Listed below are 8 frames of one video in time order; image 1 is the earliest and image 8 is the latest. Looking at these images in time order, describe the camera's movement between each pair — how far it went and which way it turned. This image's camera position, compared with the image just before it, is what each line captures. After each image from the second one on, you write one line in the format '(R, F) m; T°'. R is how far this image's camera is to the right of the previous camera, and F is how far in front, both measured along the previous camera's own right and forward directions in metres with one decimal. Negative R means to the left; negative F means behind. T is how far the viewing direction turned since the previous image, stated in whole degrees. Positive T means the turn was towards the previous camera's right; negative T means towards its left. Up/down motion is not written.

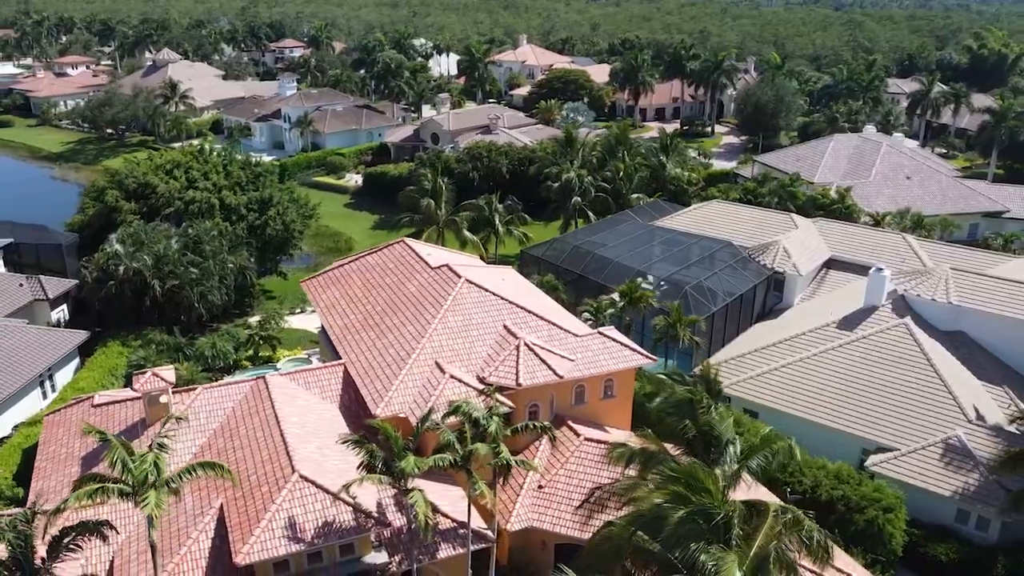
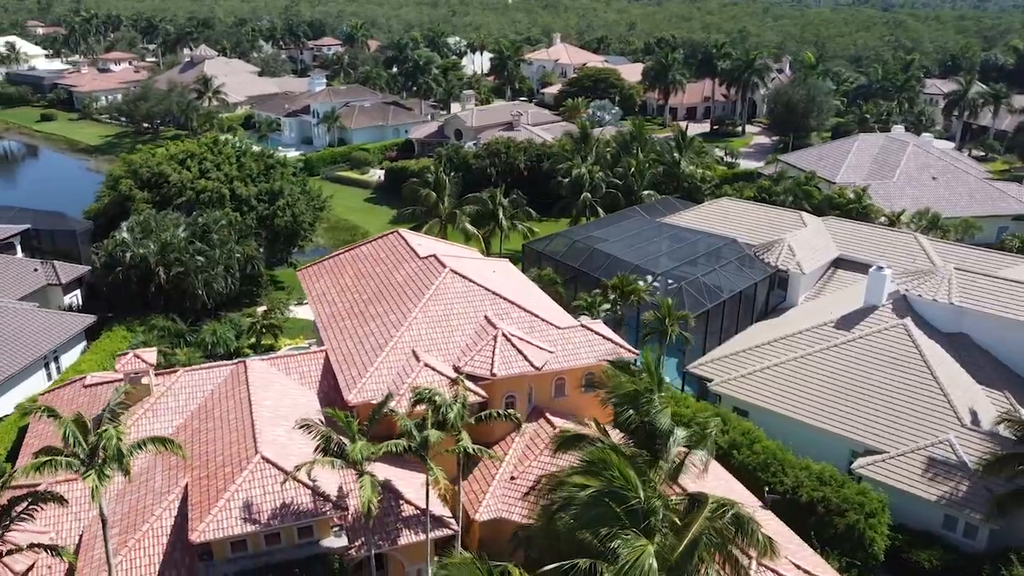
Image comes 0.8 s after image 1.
(+2.2, +0.2) m; -3°
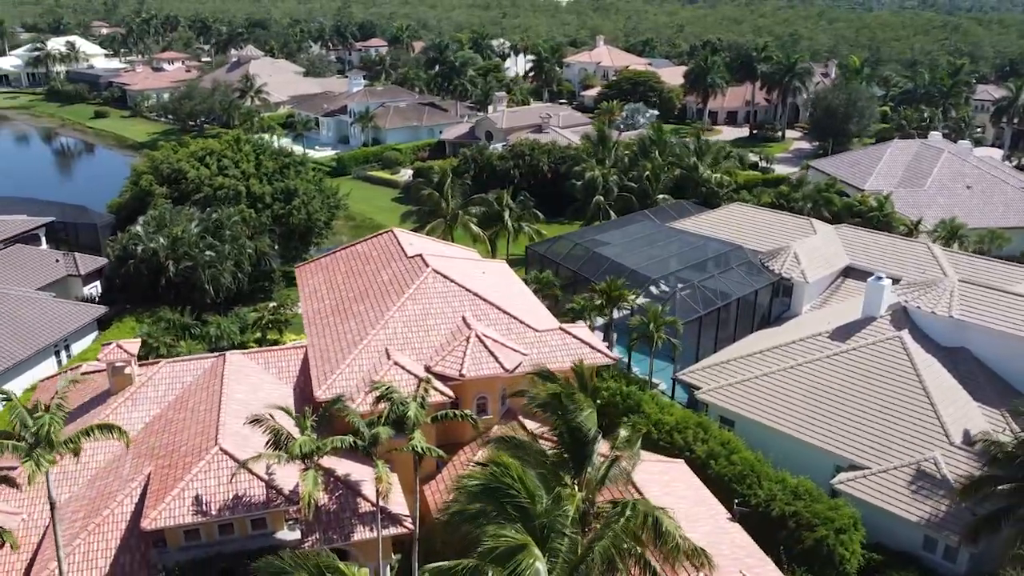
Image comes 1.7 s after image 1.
(+2.8, +0.2) m; -4°
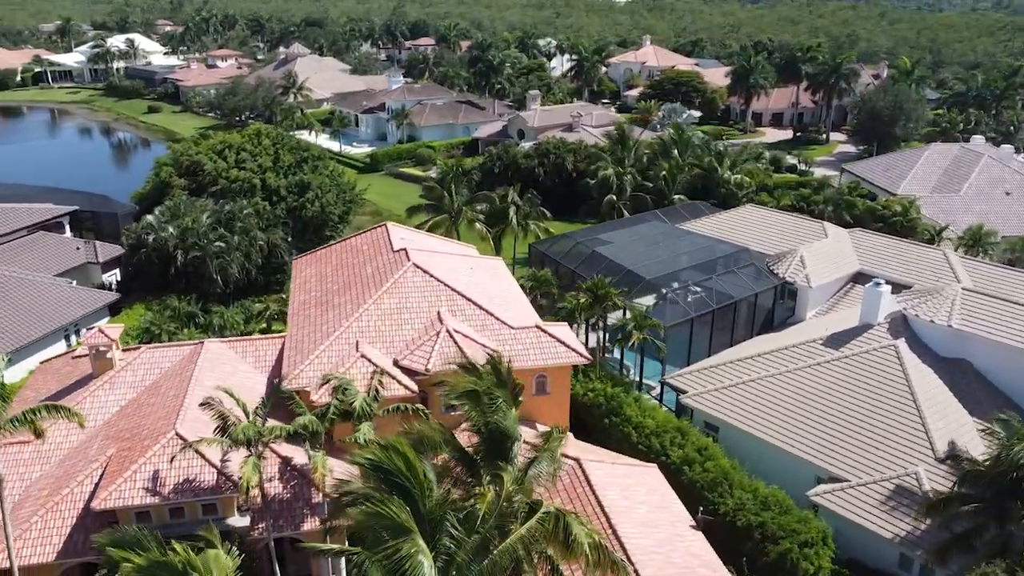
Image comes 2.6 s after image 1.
(+3.0, +0.4) m; -4°
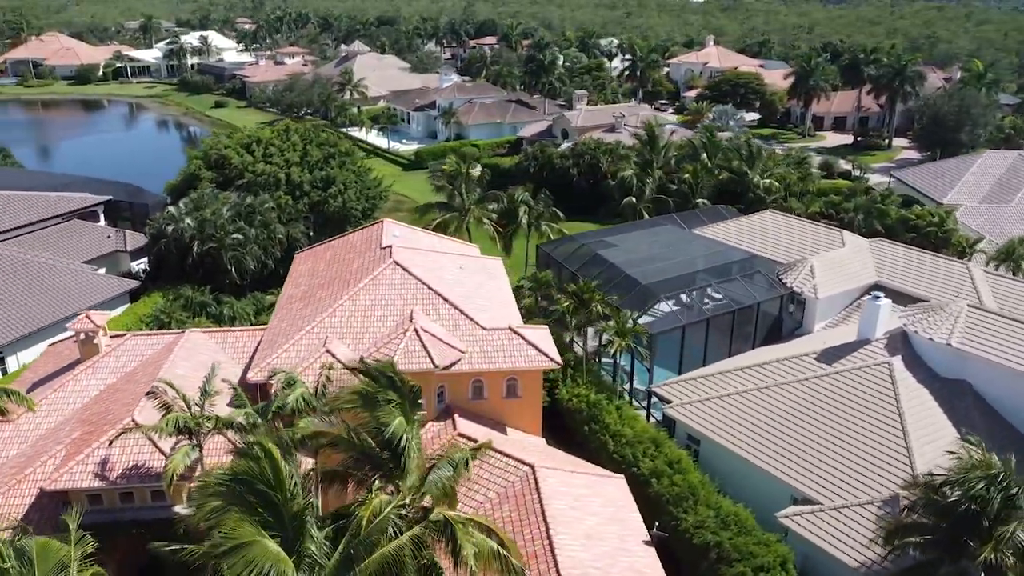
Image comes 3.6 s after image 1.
(+3.6, +0.6) m; -5°
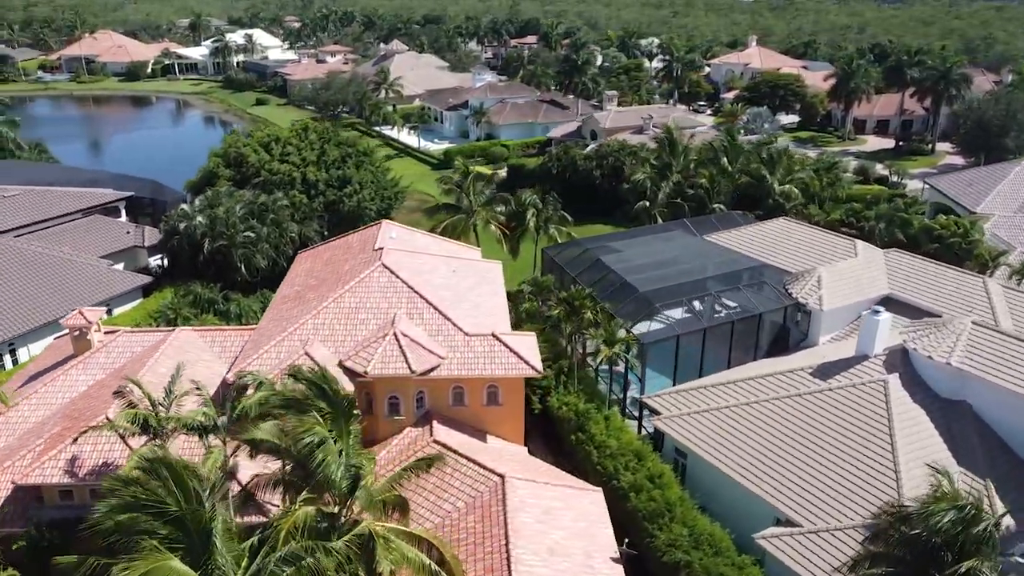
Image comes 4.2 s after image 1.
(+2.3, +0.5) m; -3°
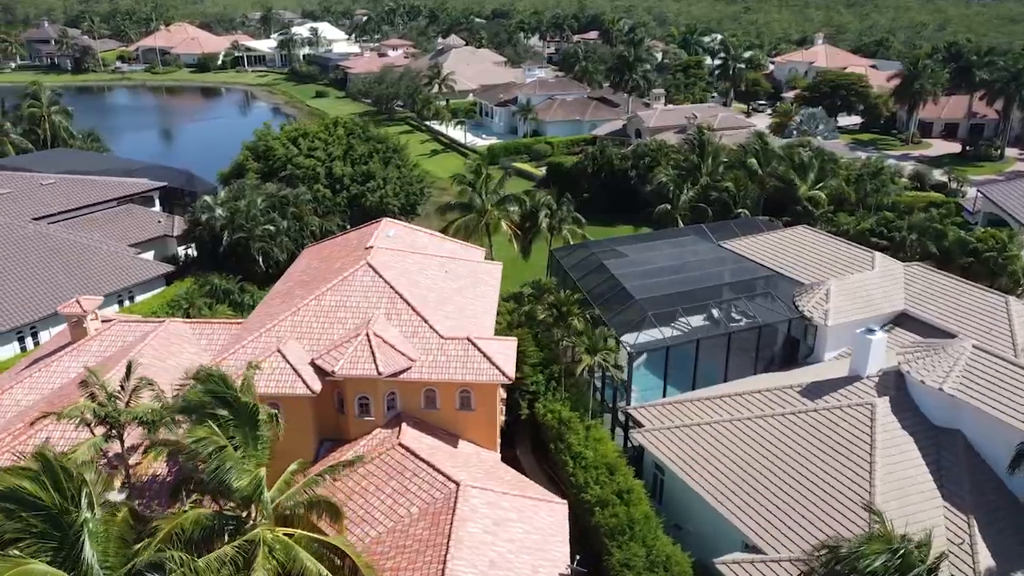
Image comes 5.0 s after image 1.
(+3.3, +0.6) m; -5°
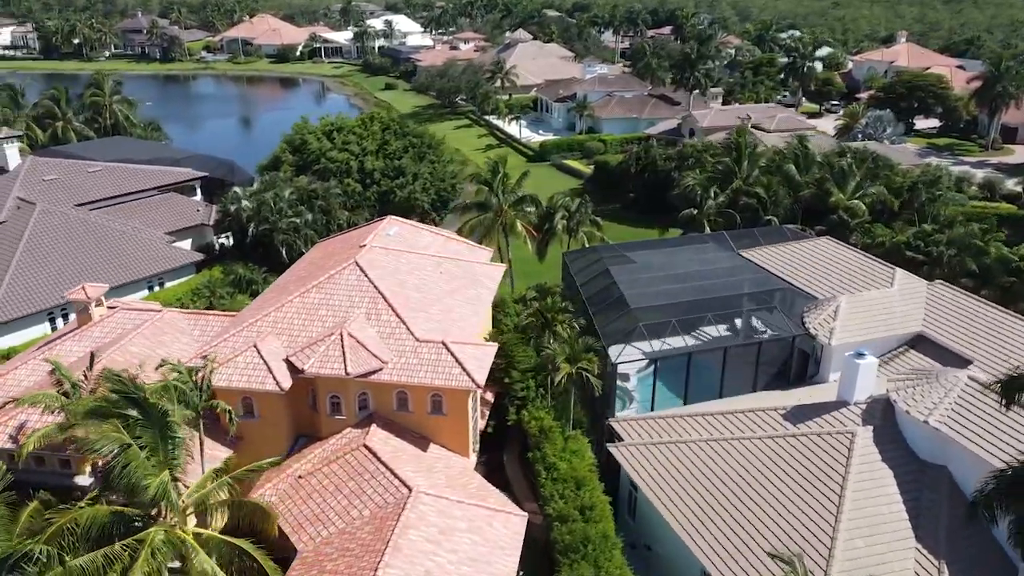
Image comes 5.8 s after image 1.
(+3.6, +0.6) m; -6°
